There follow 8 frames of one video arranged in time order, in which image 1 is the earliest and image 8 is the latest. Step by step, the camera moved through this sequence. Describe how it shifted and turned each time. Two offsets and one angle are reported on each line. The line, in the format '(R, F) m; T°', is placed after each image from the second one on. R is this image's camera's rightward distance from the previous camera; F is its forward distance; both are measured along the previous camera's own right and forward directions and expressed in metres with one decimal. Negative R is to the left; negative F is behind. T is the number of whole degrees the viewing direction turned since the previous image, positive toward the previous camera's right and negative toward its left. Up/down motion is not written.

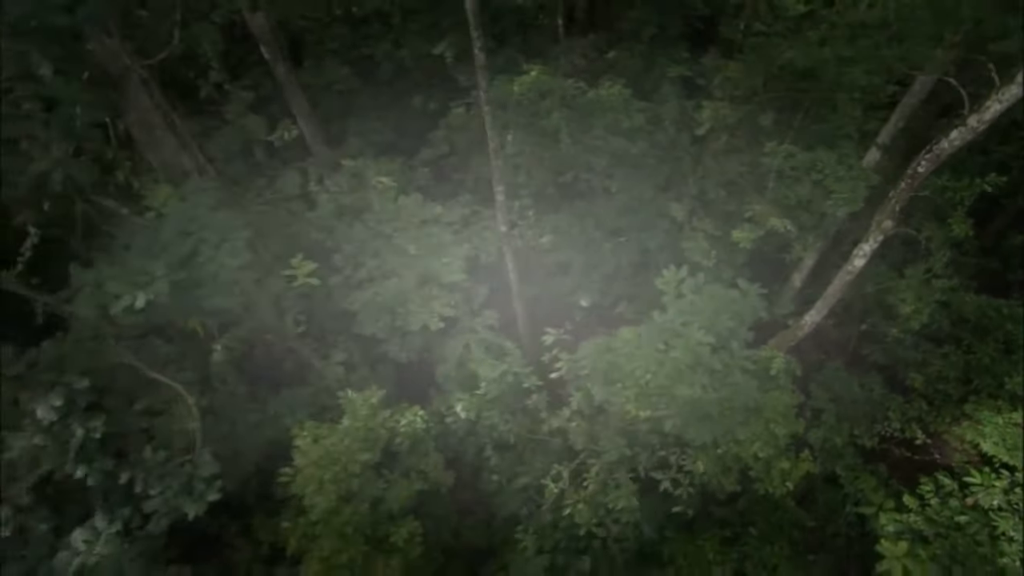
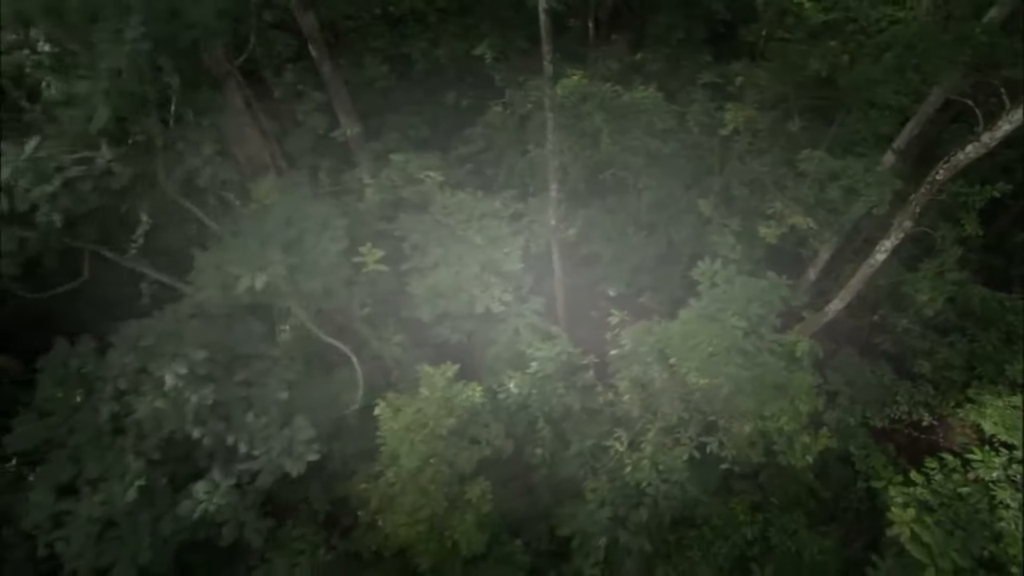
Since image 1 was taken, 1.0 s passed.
(-0.3, -0.4) m; 0°
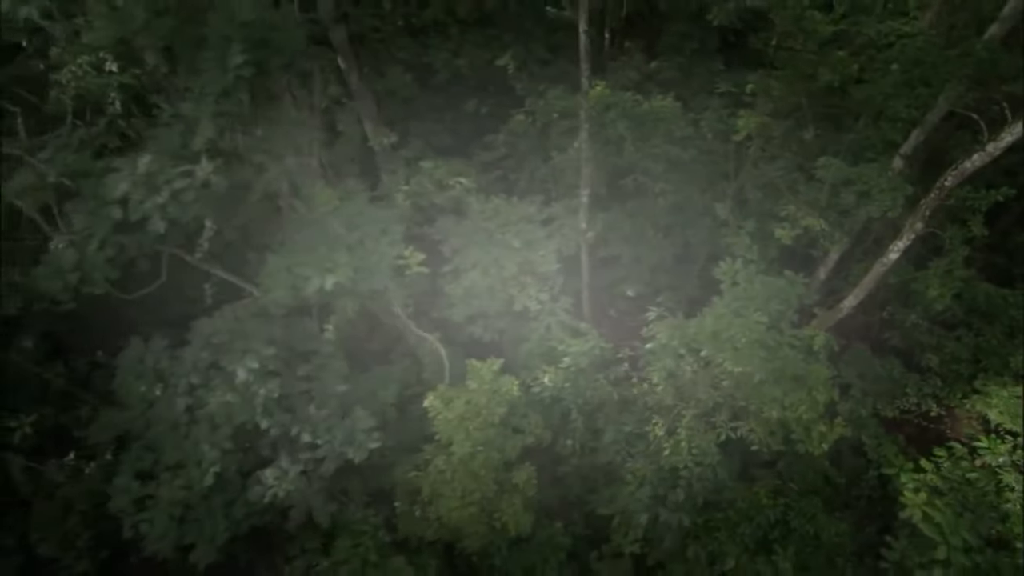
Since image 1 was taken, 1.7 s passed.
(-0.3, -0.2) m; 0°
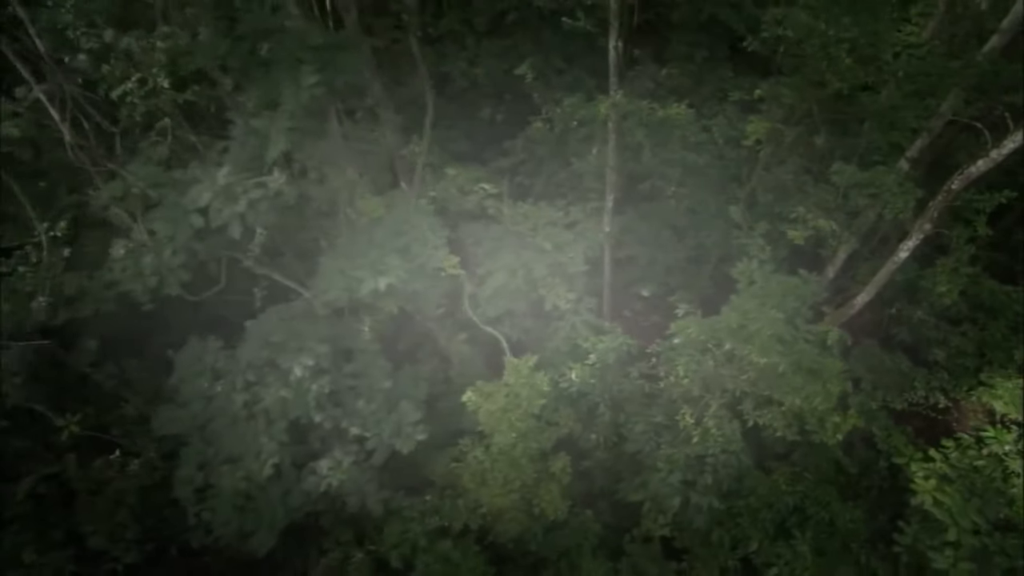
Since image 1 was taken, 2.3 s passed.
(-0.2, -0.2) m; 0°
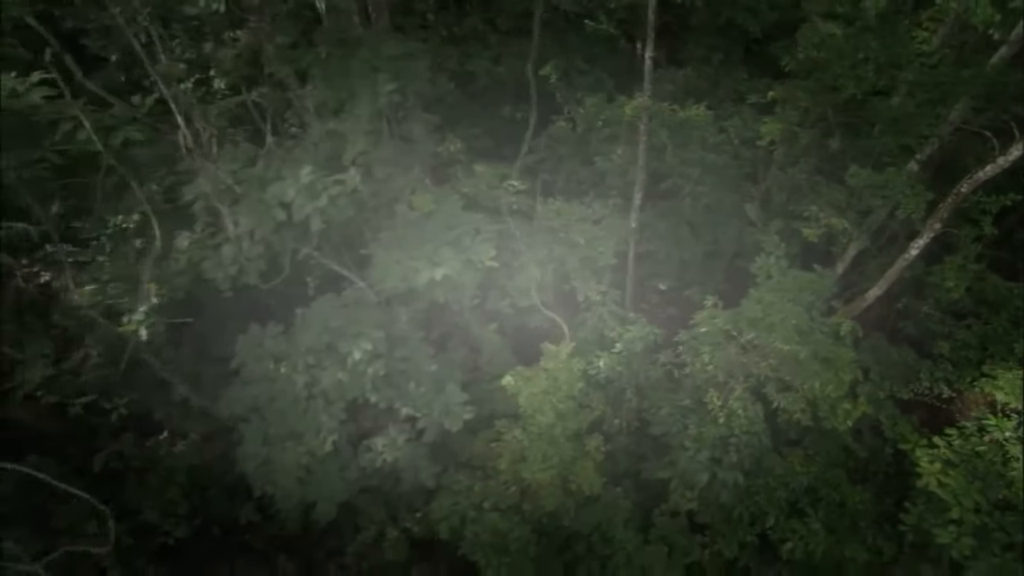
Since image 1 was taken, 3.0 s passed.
(-0.3, -0.3) m; 0°
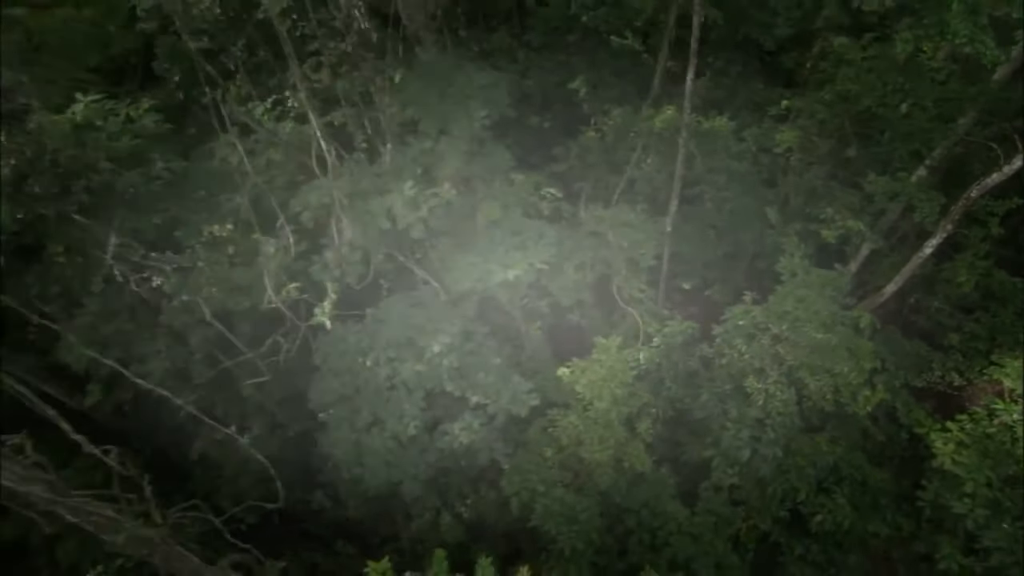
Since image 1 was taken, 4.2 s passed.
(-0.4, -0.4) m; 0°
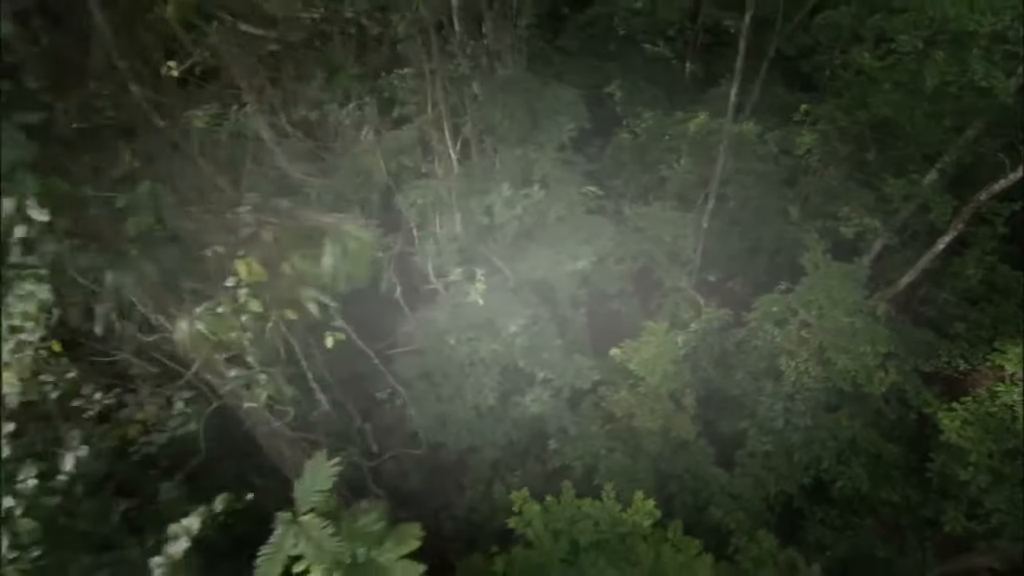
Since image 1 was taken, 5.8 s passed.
(-0.5, -0.5) m; 0°
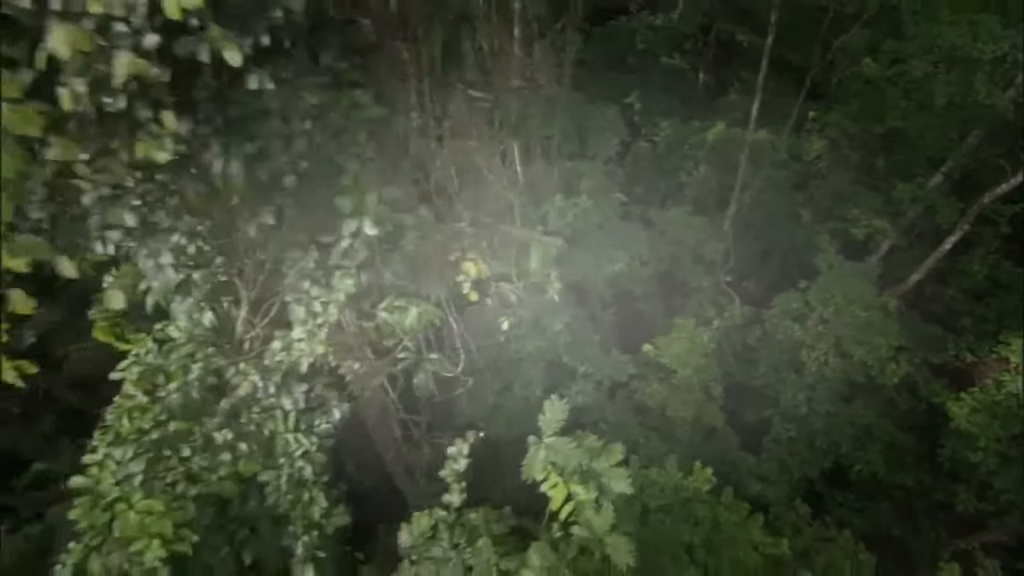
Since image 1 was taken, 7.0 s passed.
(-0.4, -0.4) m; 0°
